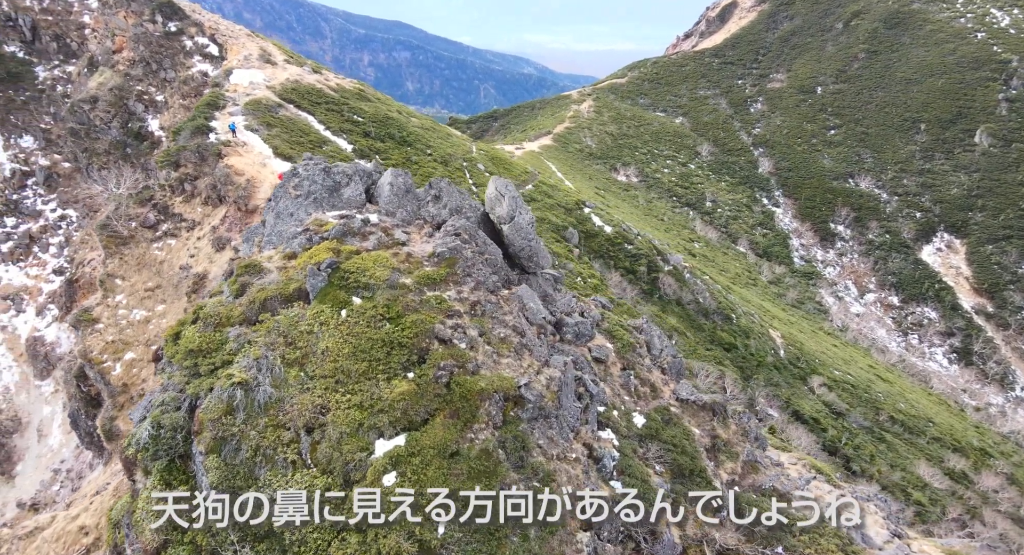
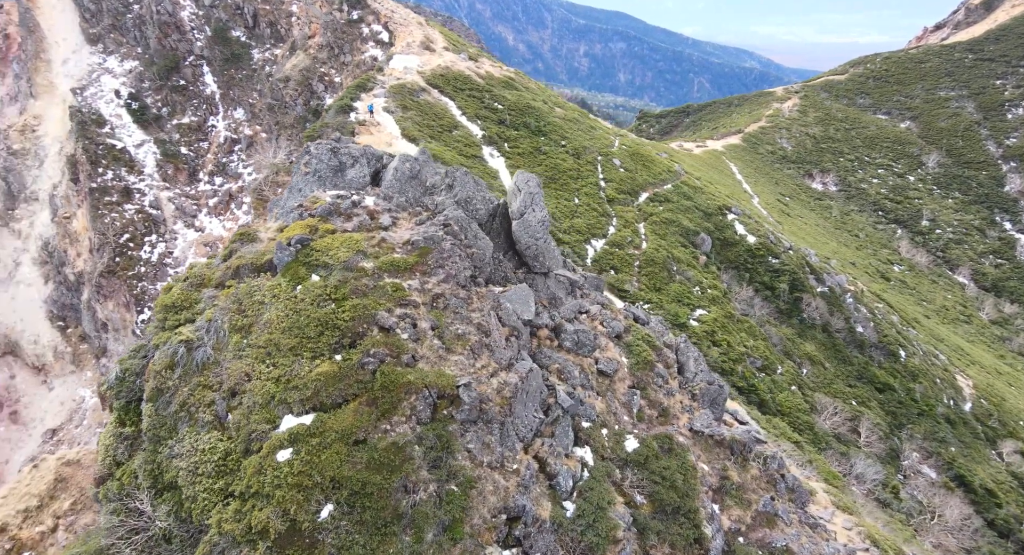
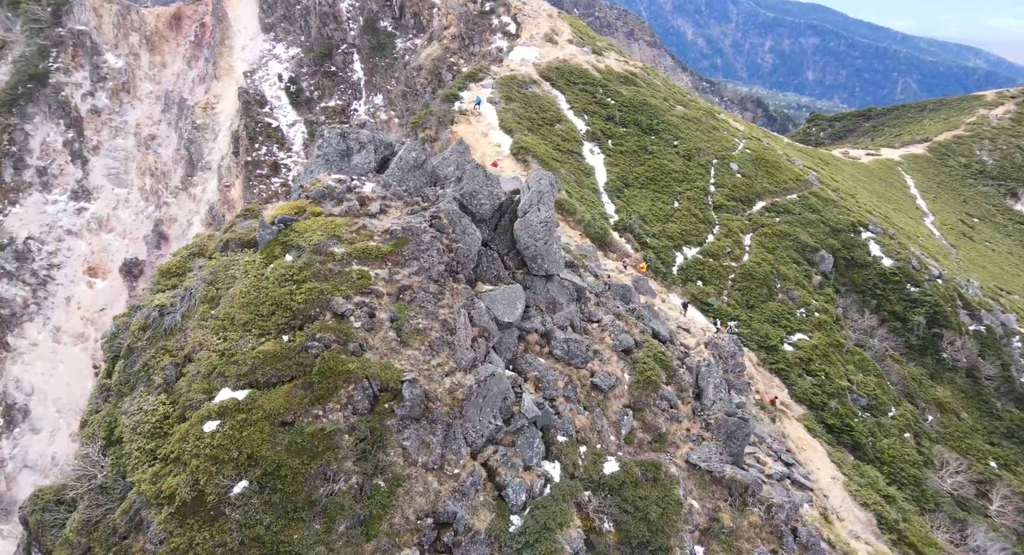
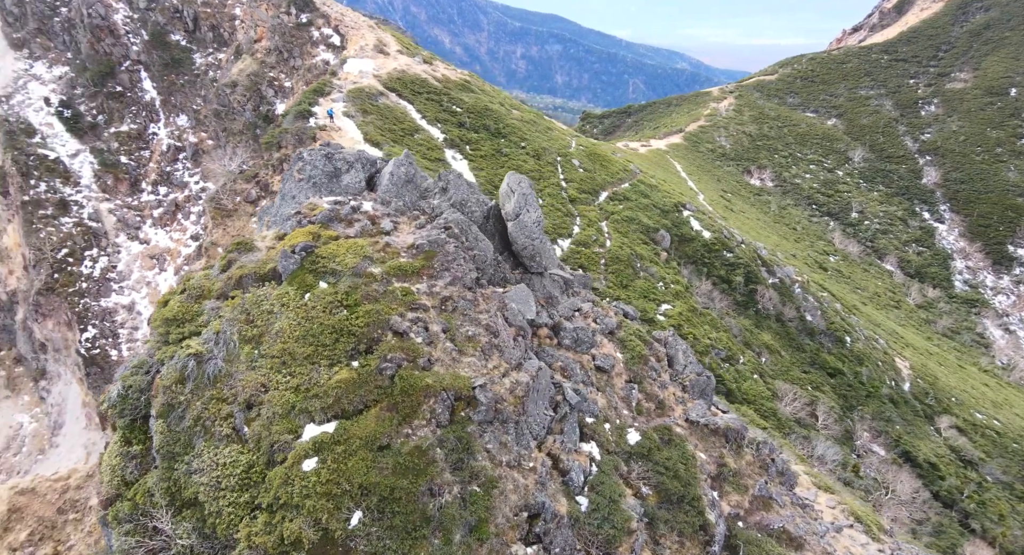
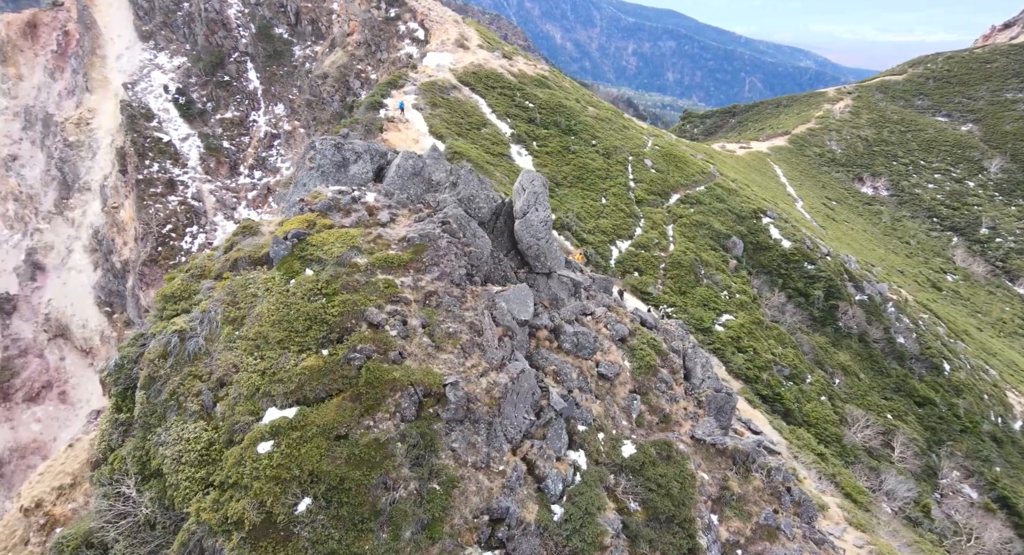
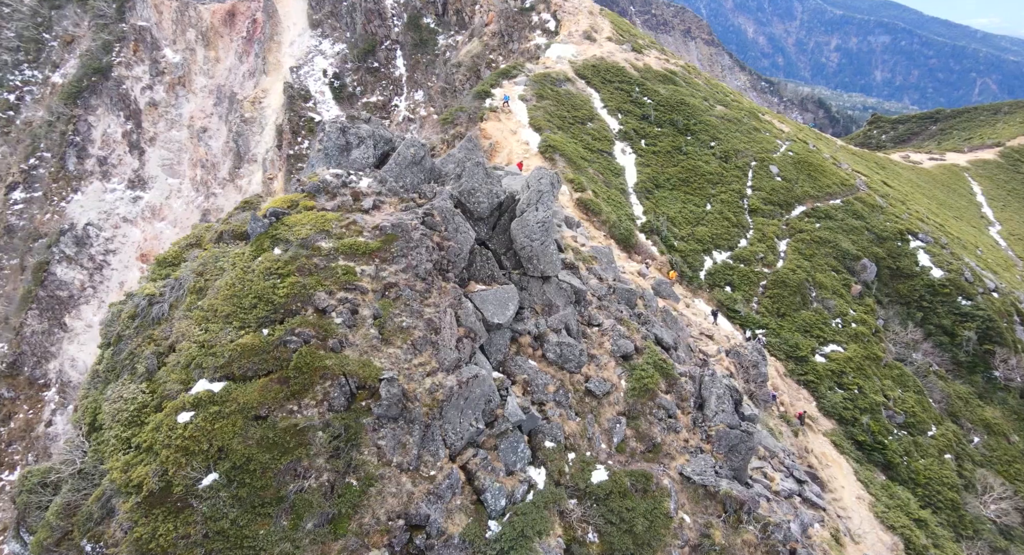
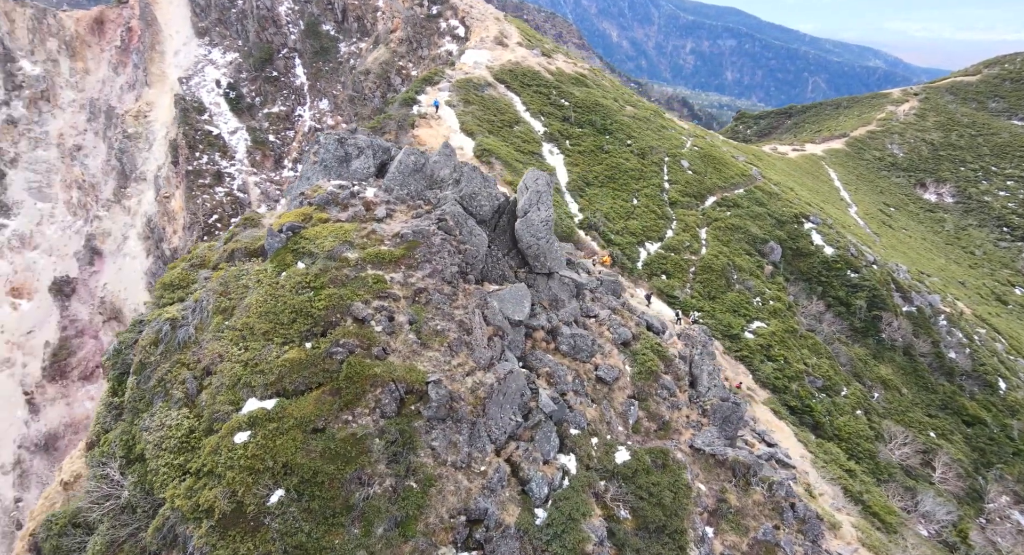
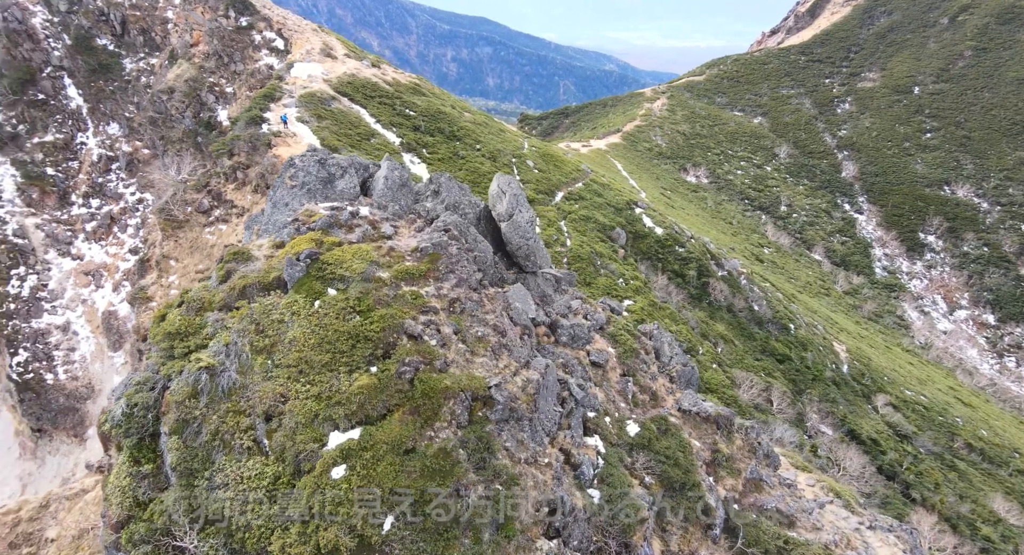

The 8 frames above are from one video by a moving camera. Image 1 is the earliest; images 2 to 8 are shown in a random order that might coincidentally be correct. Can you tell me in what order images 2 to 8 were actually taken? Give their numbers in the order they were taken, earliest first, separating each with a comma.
8, 4, 2, 5, 7, 3, 6
